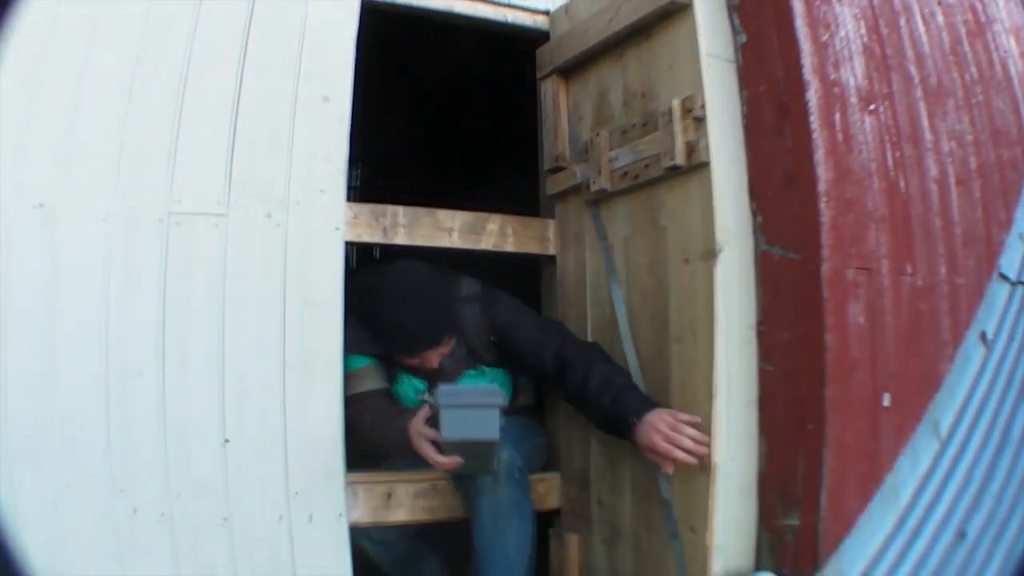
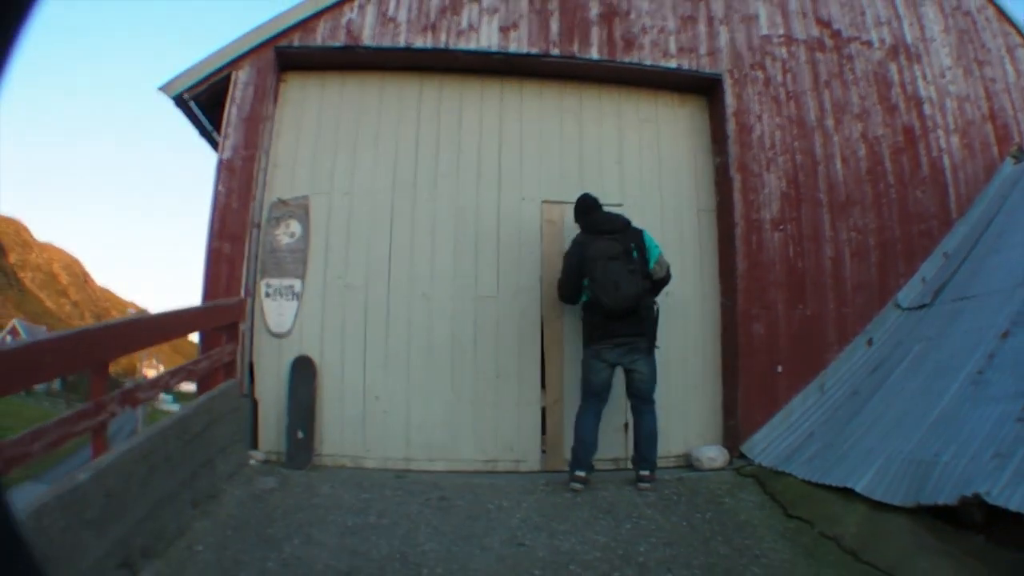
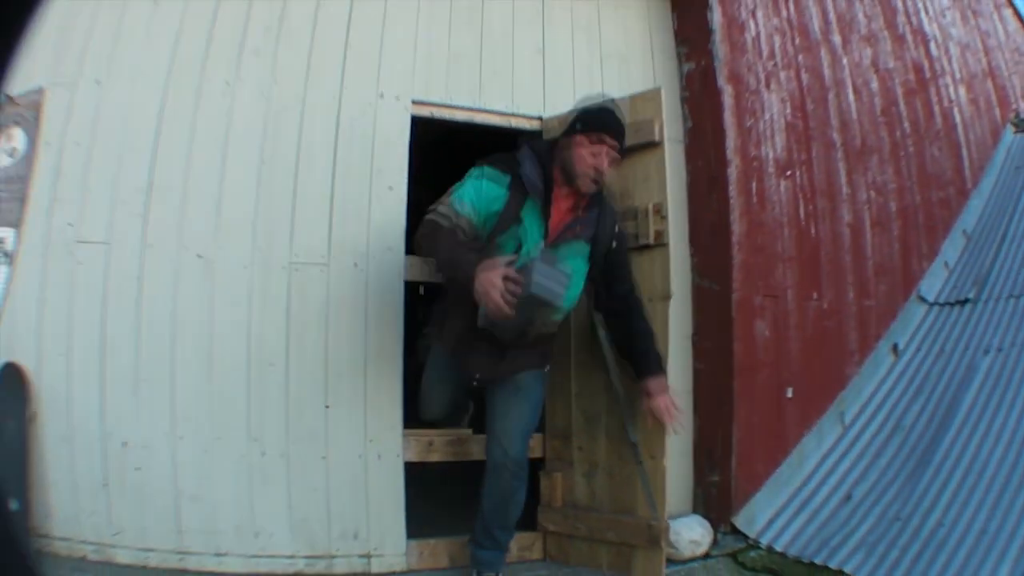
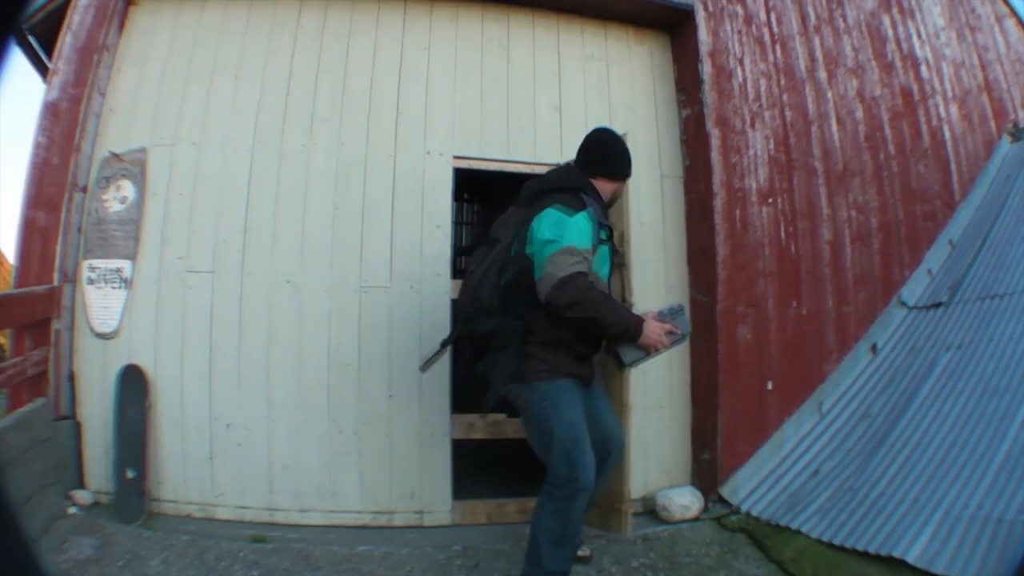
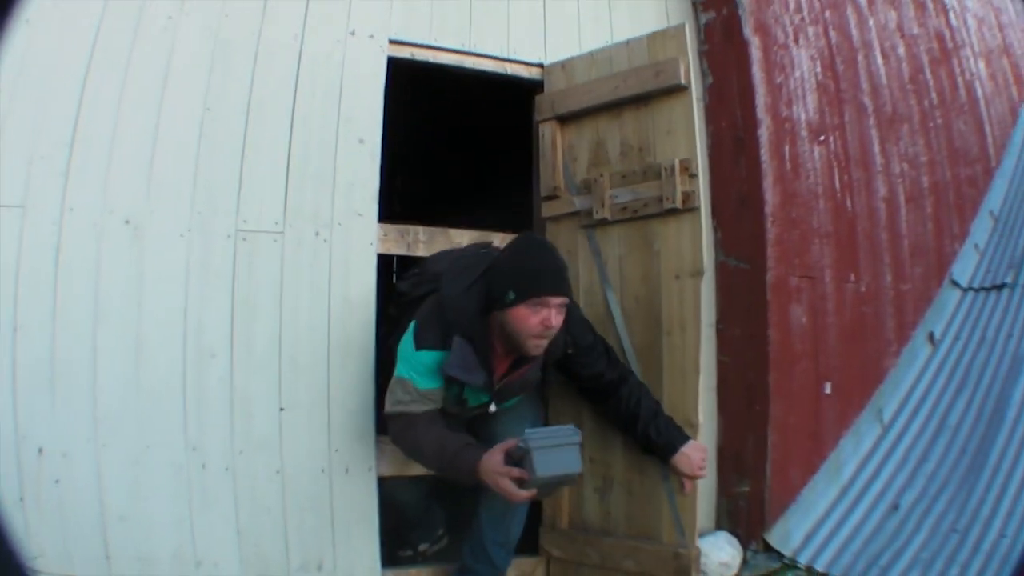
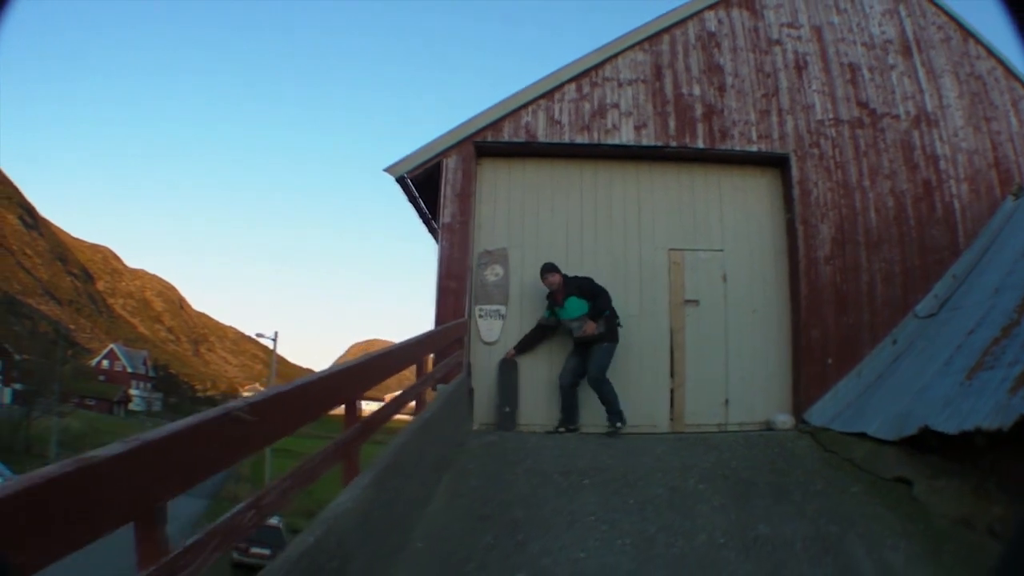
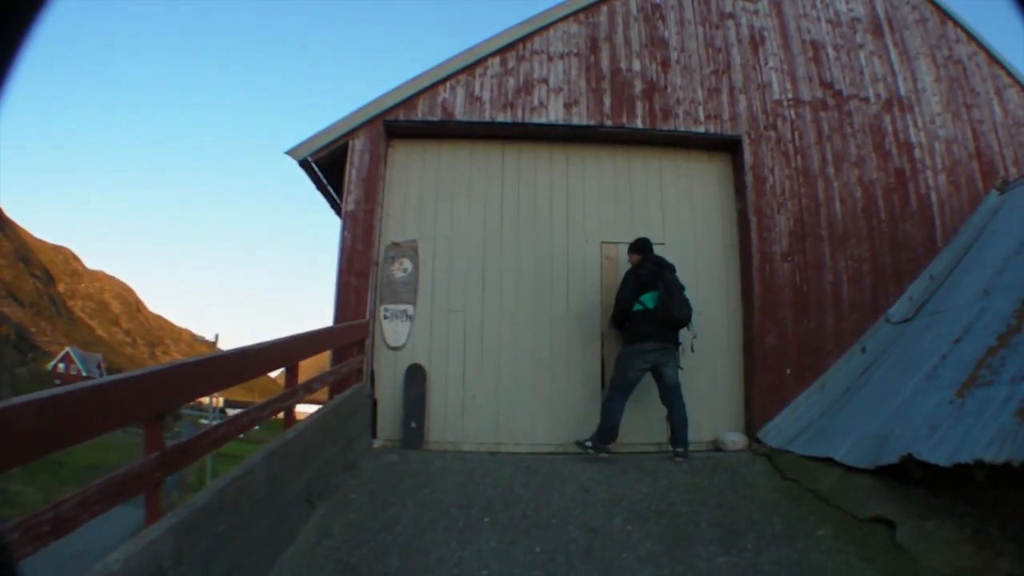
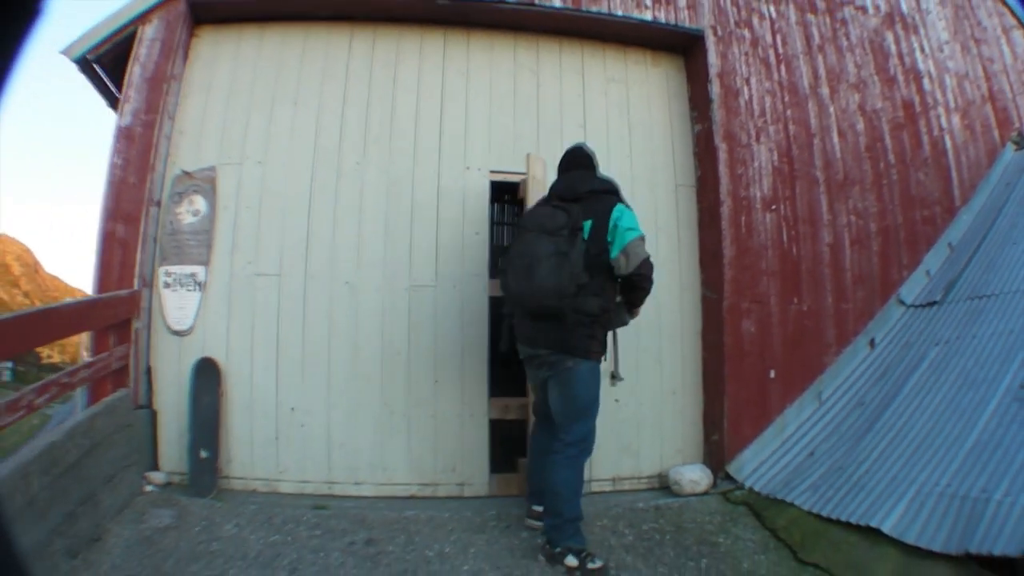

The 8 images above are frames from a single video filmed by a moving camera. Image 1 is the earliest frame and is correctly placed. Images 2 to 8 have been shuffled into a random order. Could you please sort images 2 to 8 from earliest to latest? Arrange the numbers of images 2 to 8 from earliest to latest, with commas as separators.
5, 3, 4, 8, 2, 7, 6
